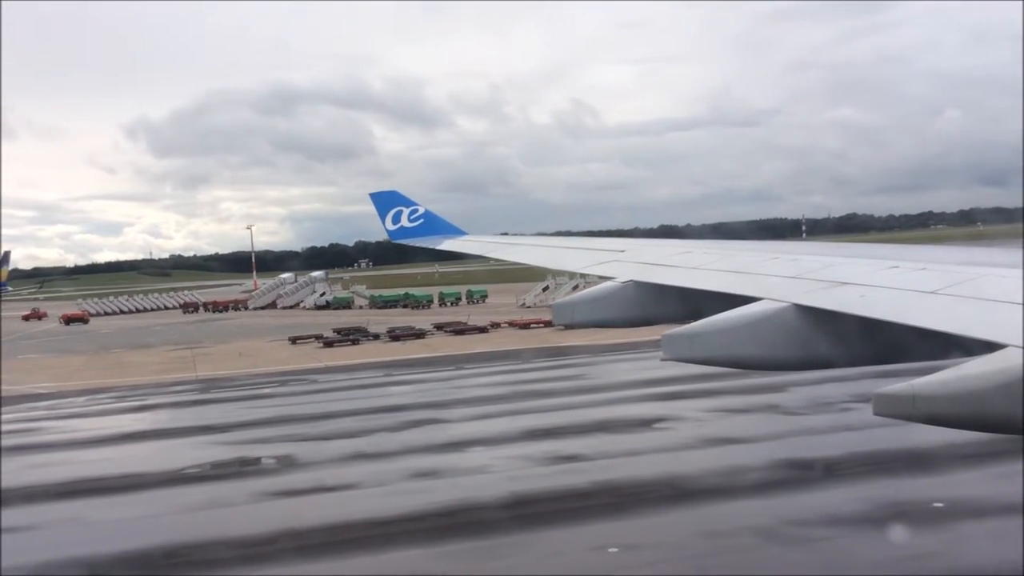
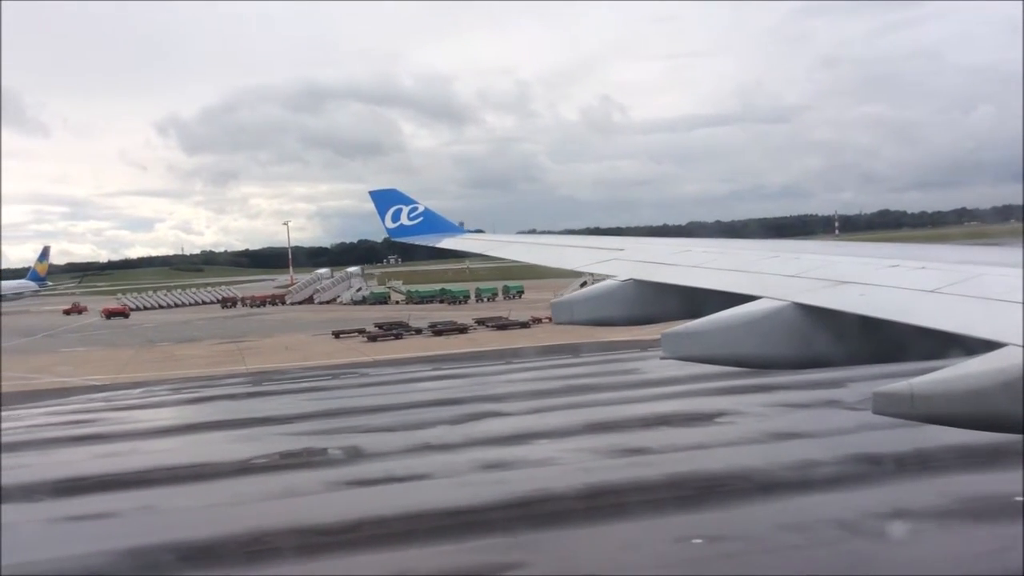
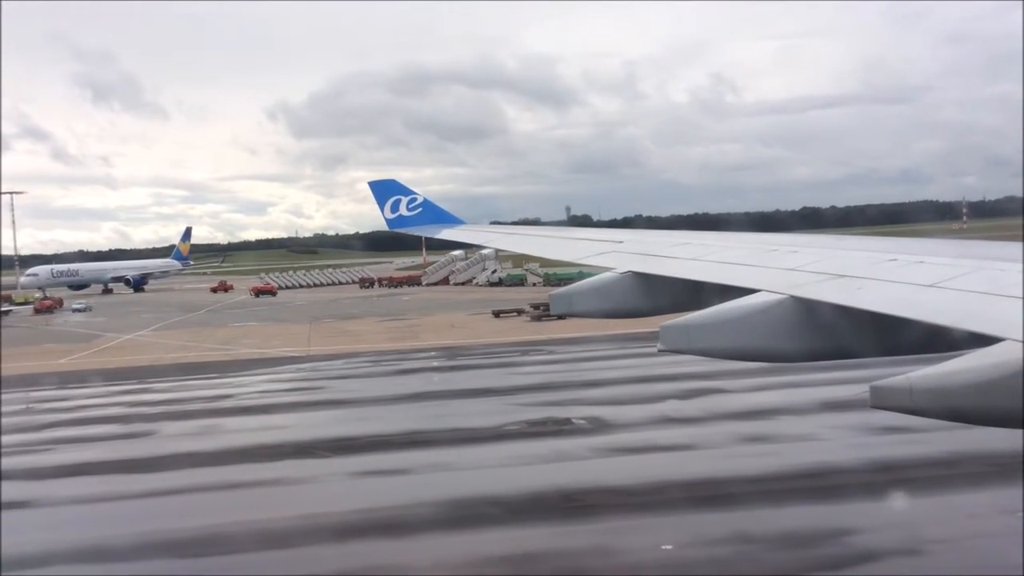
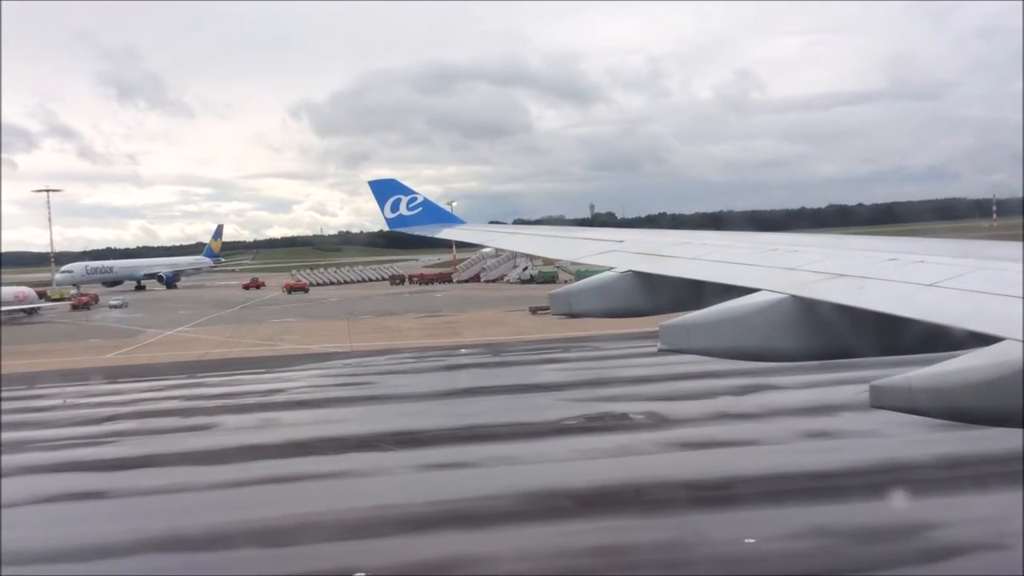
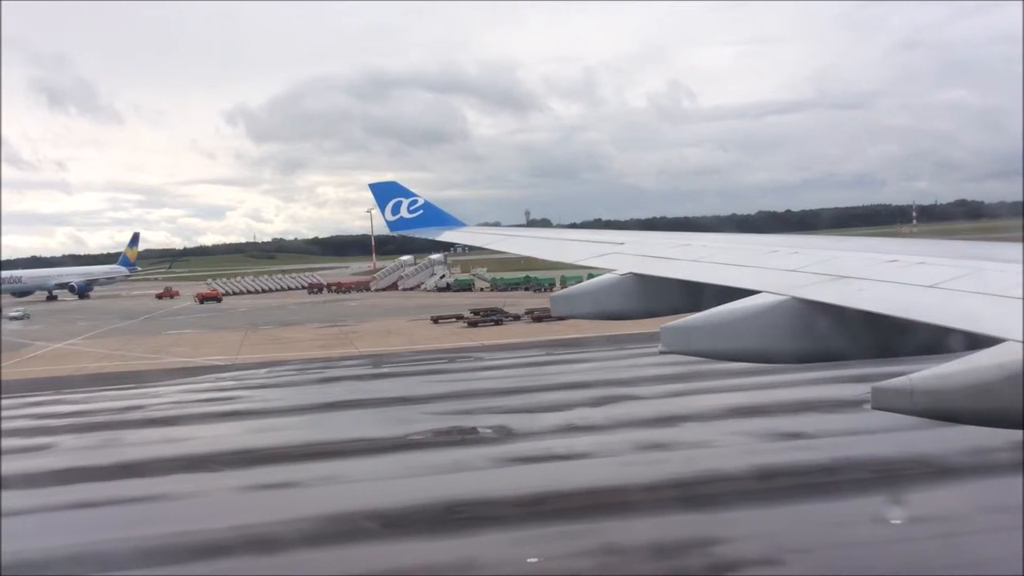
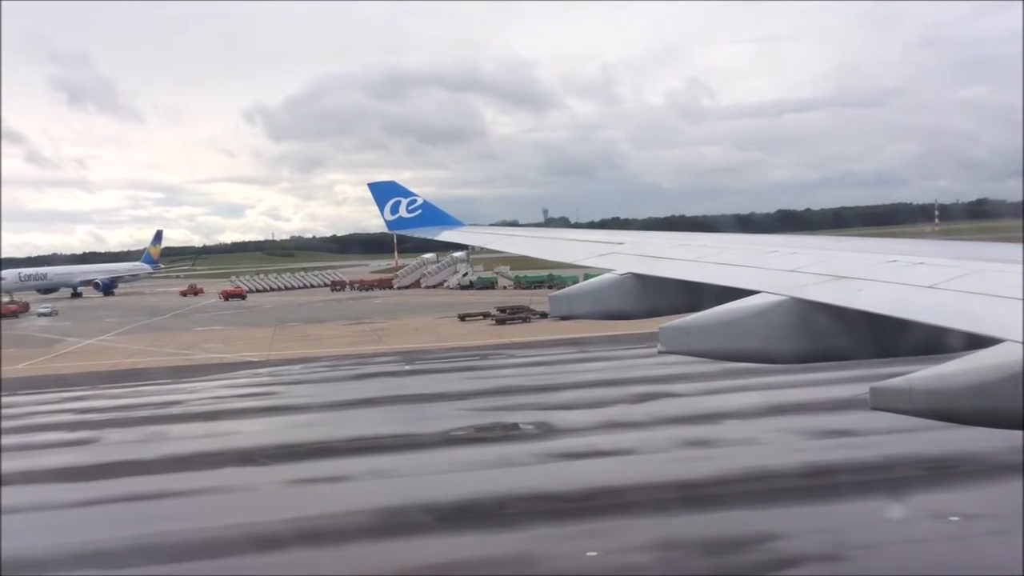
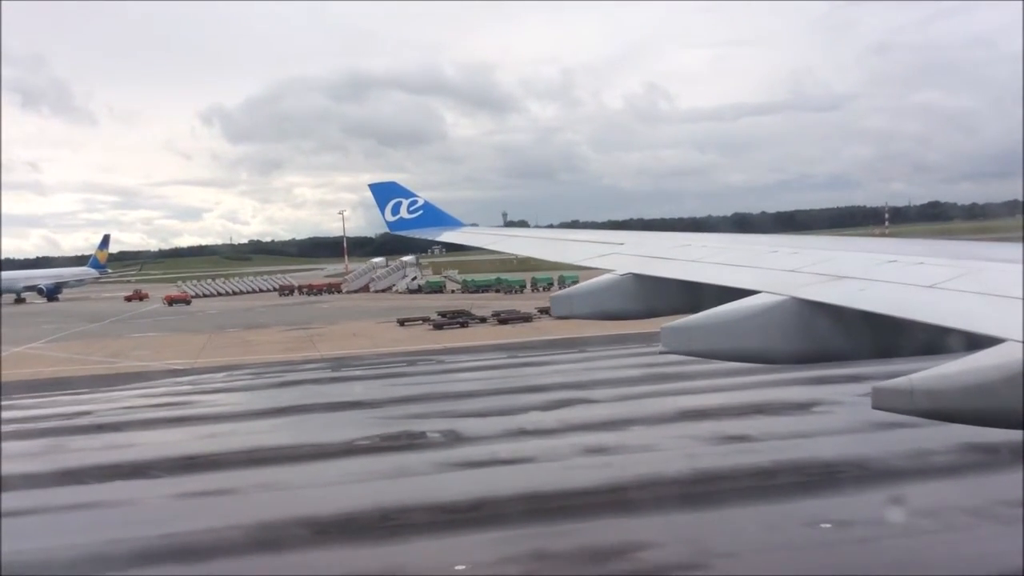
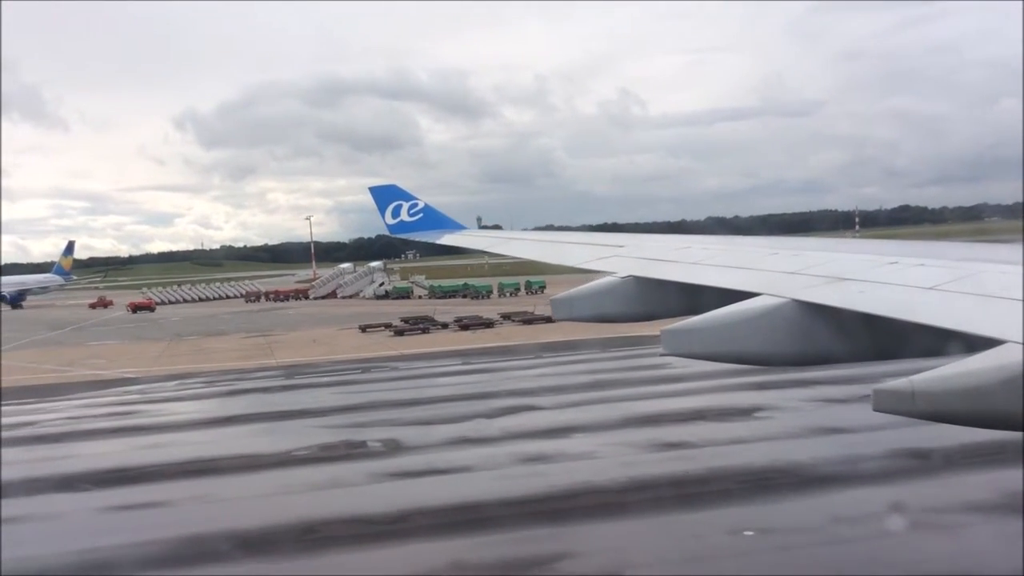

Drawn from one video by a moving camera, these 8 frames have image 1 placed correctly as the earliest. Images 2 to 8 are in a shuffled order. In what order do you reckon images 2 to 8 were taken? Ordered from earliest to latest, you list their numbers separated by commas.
2, 8, 7, 5, 6, 3, 4
